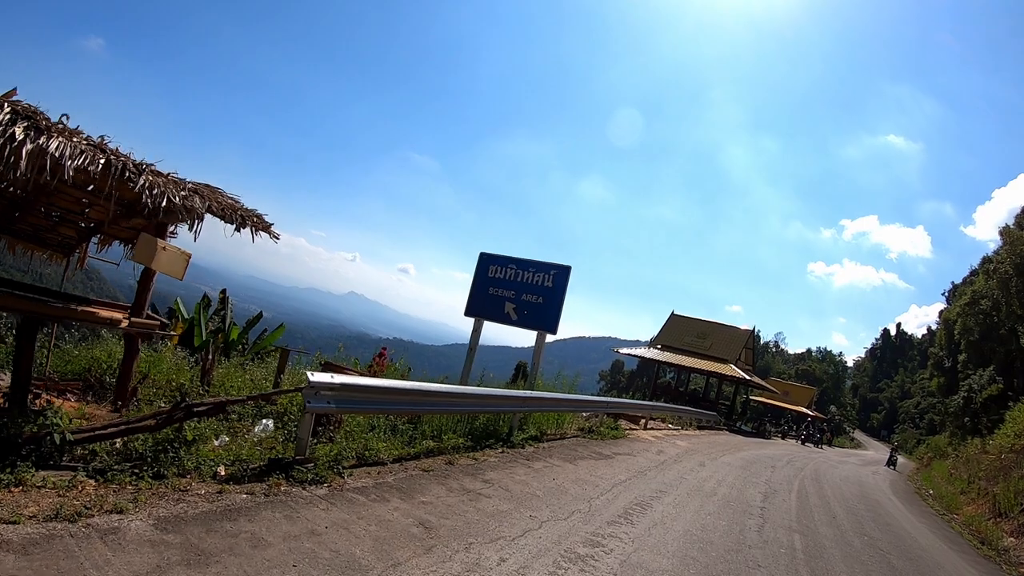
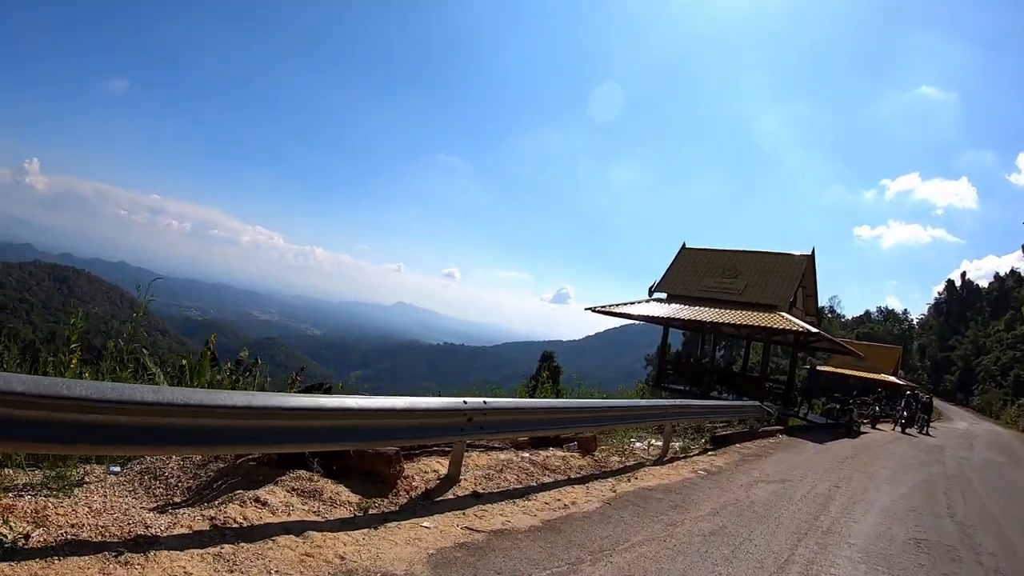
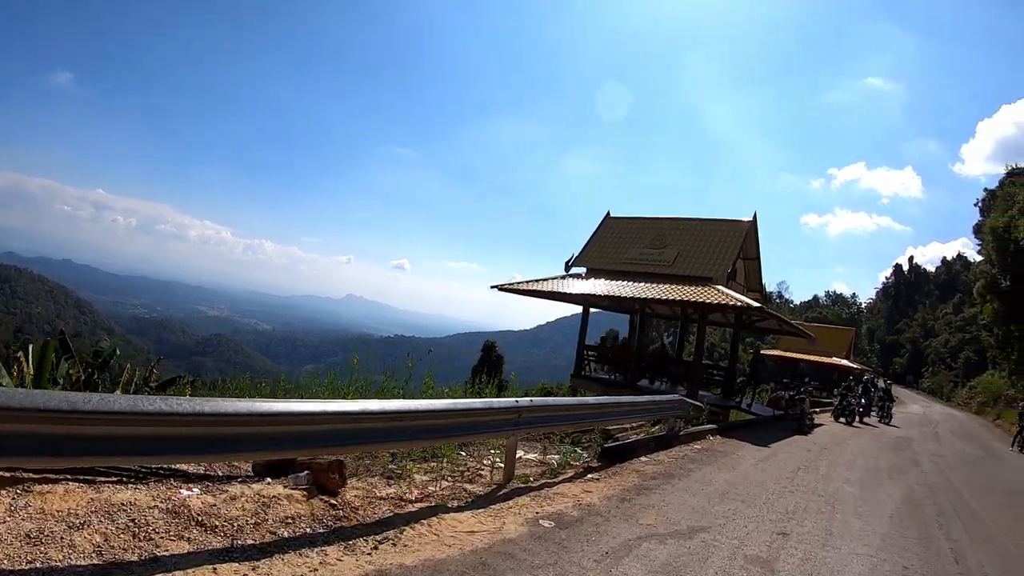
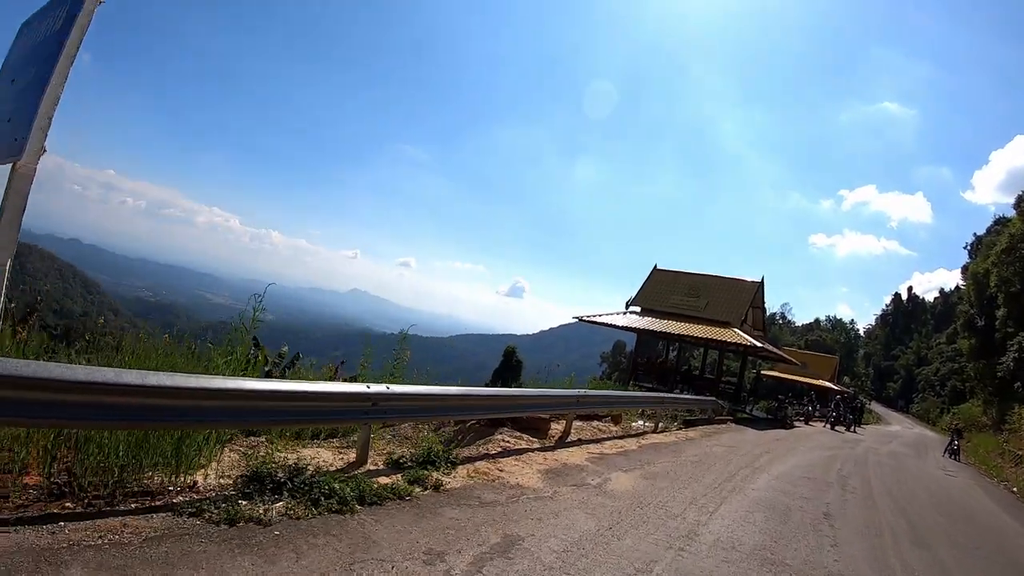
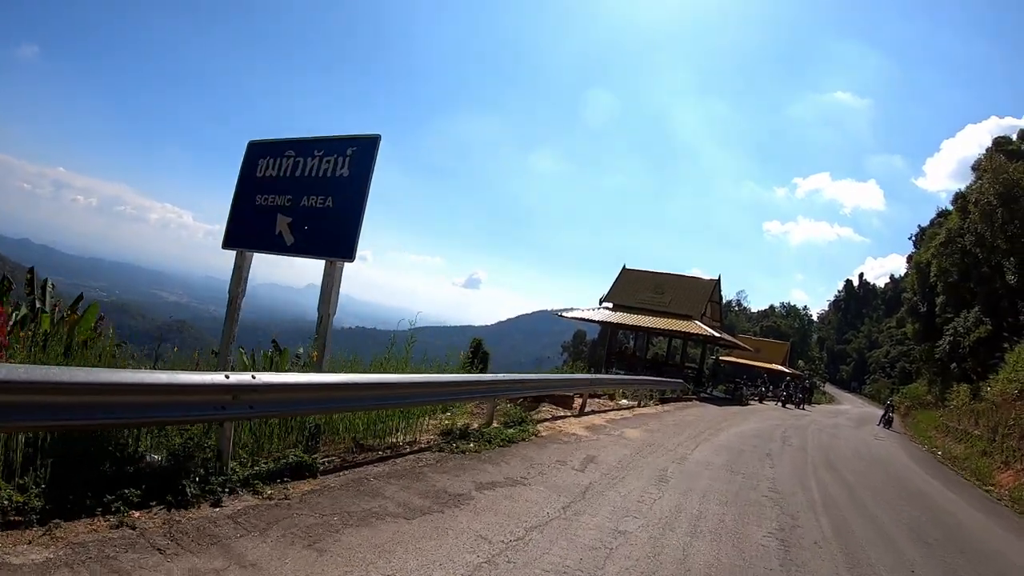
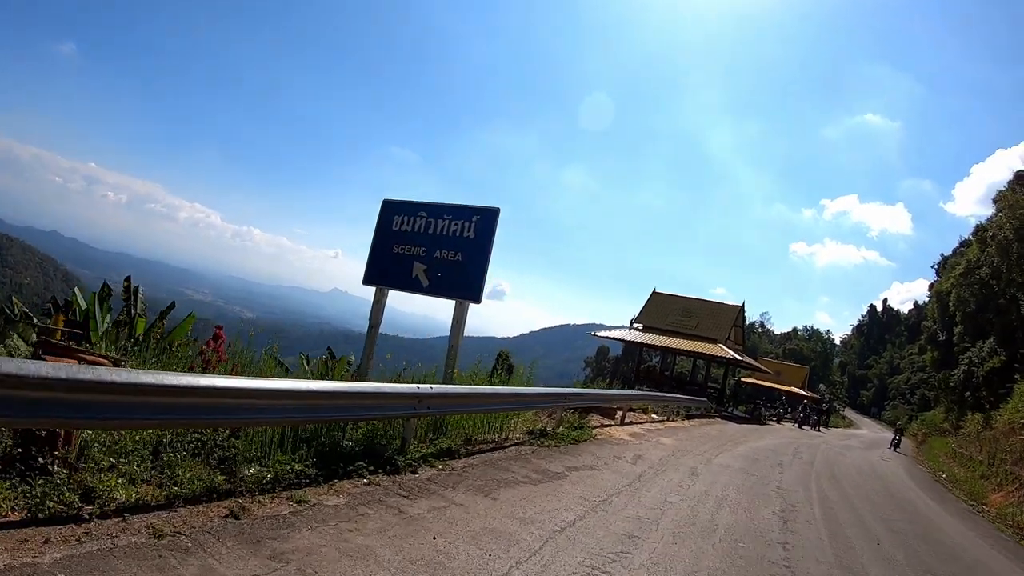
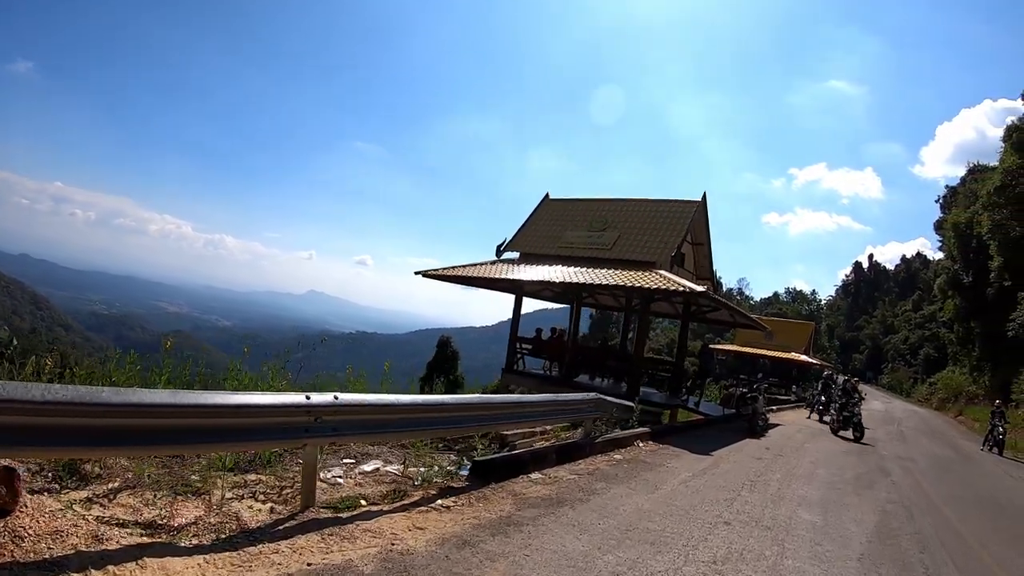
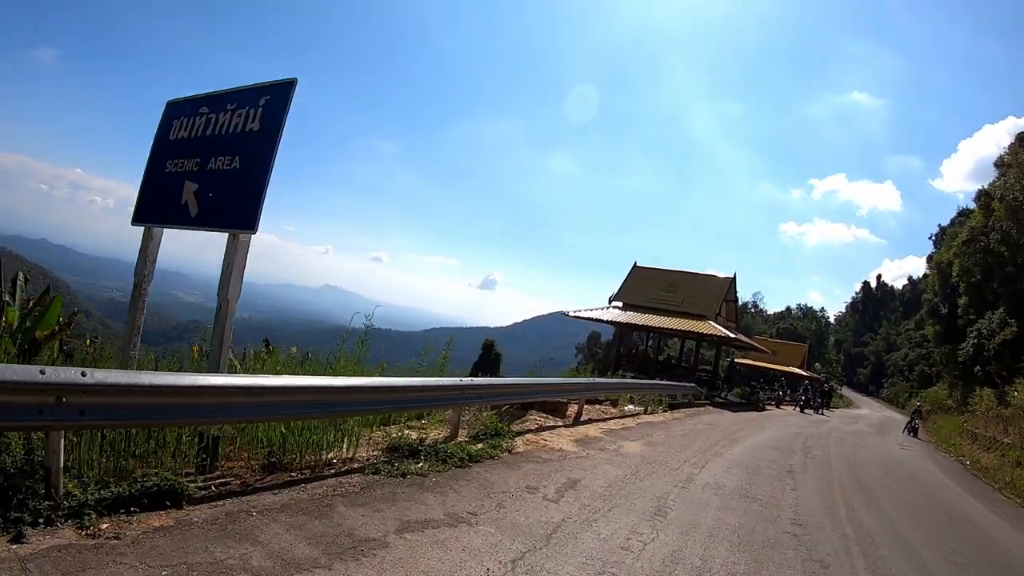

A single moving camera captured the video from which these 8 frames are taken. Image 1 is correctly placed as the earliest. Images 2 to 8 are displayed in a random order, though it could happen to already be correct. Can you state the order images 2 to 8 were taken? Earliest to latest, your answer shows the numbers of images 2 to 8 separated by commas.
6, 5, 8, 4, 2, 3, 7
